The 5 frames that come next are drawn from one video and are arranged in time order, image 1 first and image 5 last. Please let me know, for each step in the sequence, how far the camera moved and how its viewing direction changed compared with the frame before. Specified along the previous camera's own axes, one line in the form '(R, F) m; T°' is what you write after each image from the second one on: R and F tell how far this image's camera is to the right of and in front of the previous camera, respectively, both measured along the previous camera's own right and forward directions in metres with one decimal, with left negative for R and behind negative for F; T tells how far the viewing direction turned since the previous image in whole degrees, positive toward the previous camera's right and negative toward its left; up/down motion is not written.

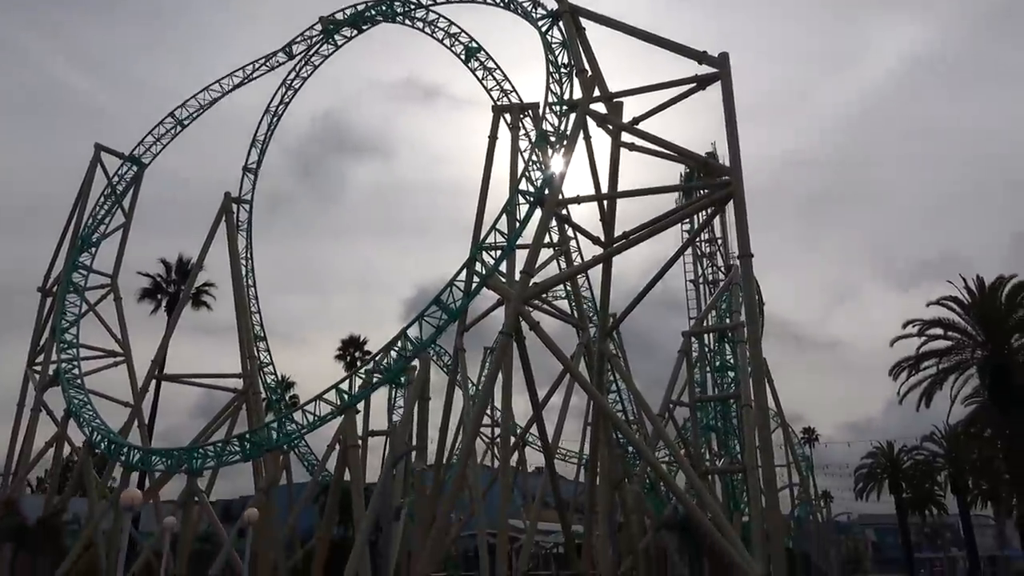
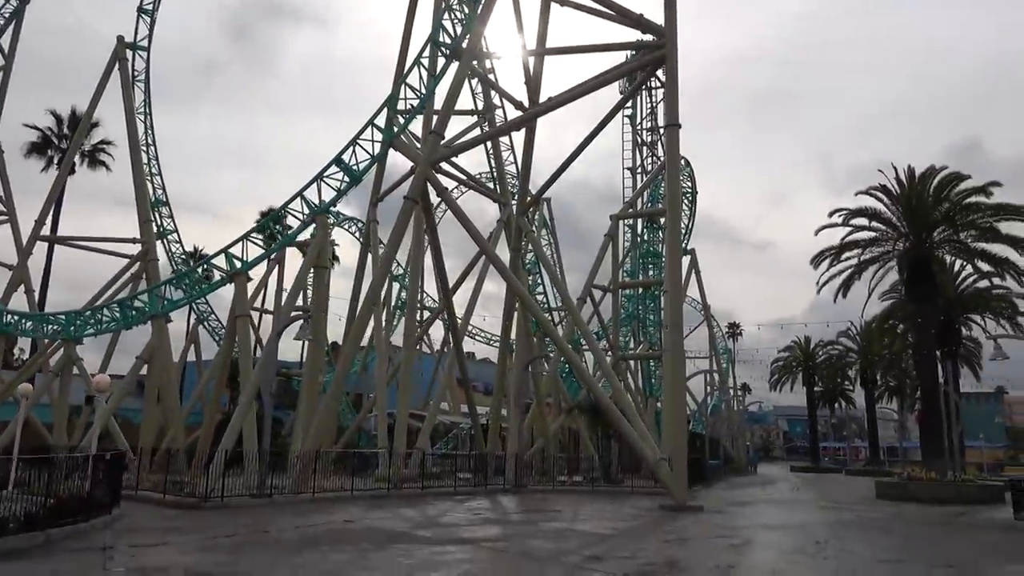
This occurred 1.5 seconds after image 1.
(+0.4, +0.7) m; +4°
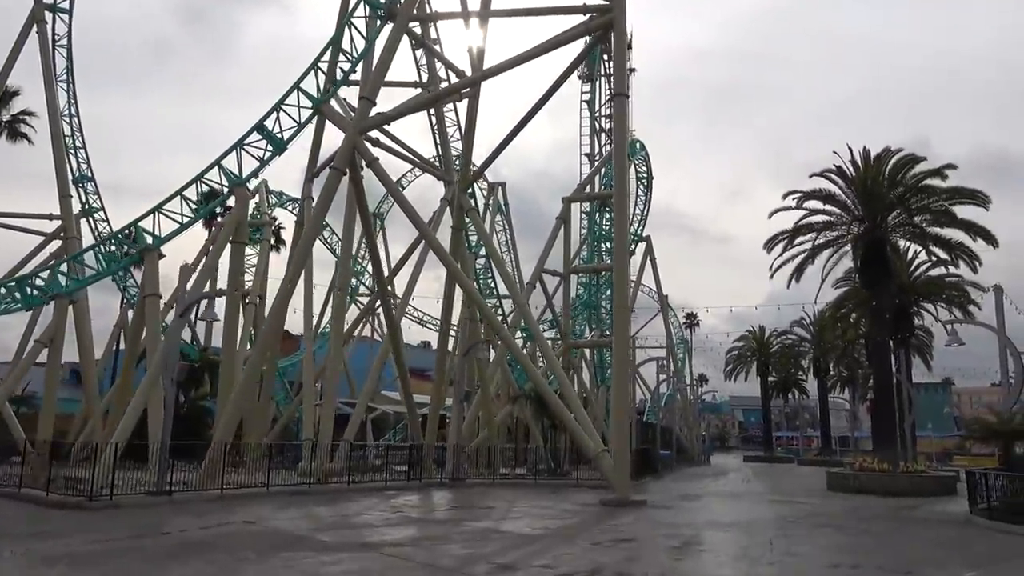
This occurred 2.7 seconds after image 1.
(+0.3, +0.6) m; +3°
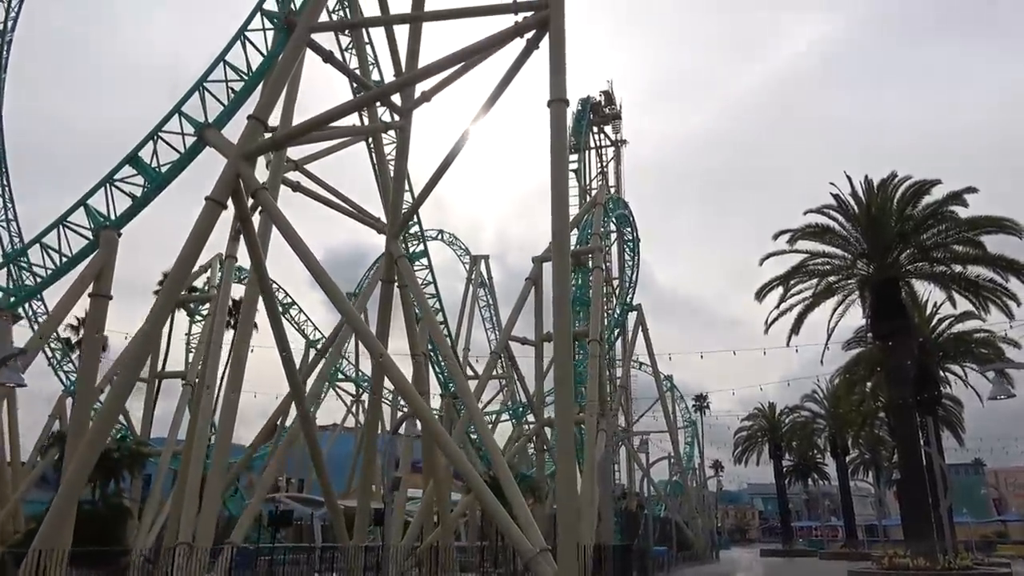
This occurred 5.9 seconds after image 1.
(+0.7, +1.5) m; -1°
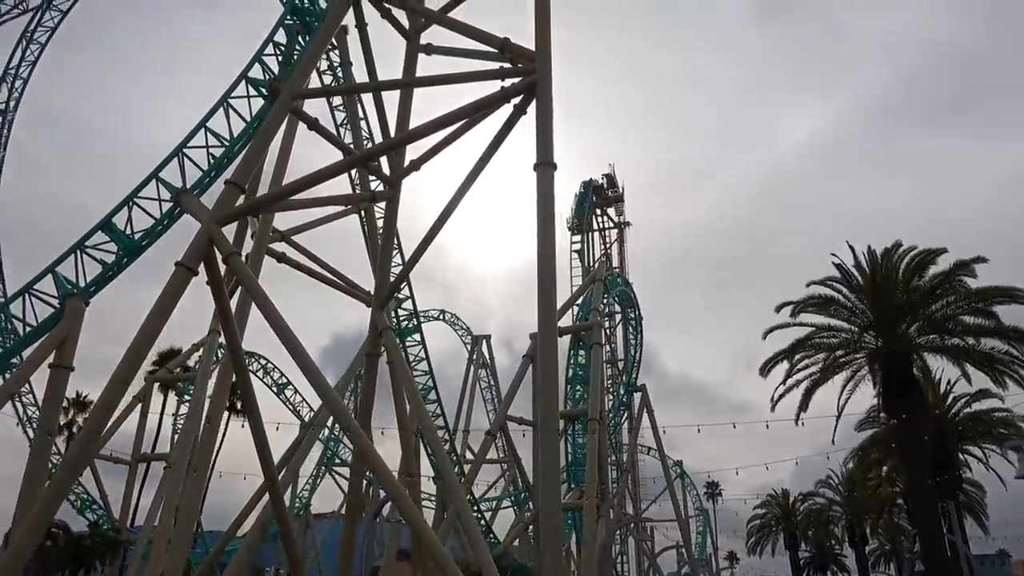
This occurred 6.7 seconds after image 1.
(+0.2, +0.3) m; -1°
